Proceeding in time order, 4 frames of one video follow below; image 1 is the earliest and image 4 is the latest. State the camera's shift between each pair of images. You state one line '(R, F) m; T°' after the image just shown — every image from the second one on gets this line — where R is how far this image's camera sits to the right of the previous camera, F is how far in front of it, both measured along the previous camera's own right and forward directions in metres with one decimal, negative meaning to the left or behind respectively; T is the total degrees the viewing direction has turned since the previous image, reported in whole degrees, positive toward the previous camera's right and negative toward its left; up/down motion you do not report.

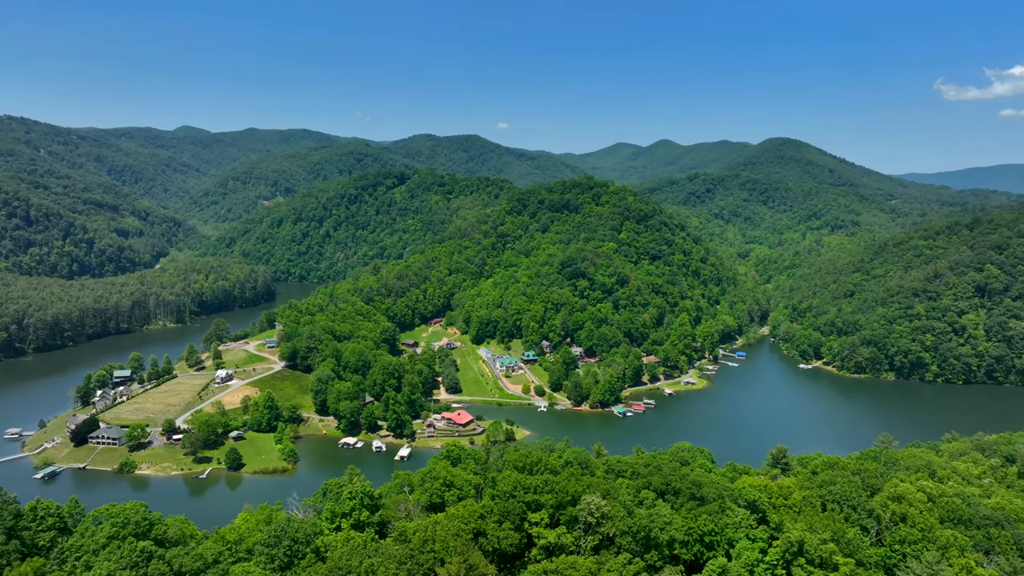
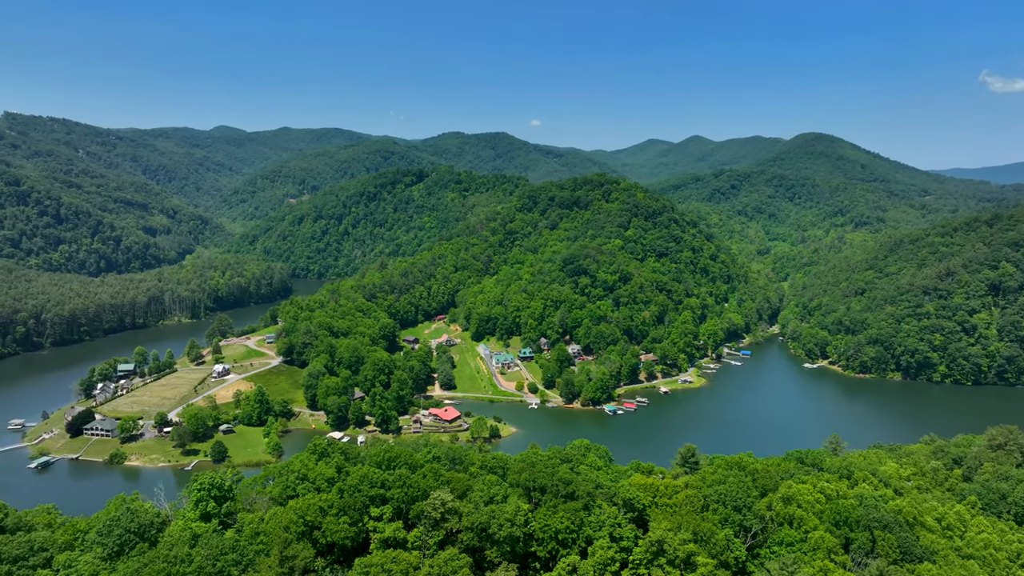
(+3.9, 0.0) m; -2°
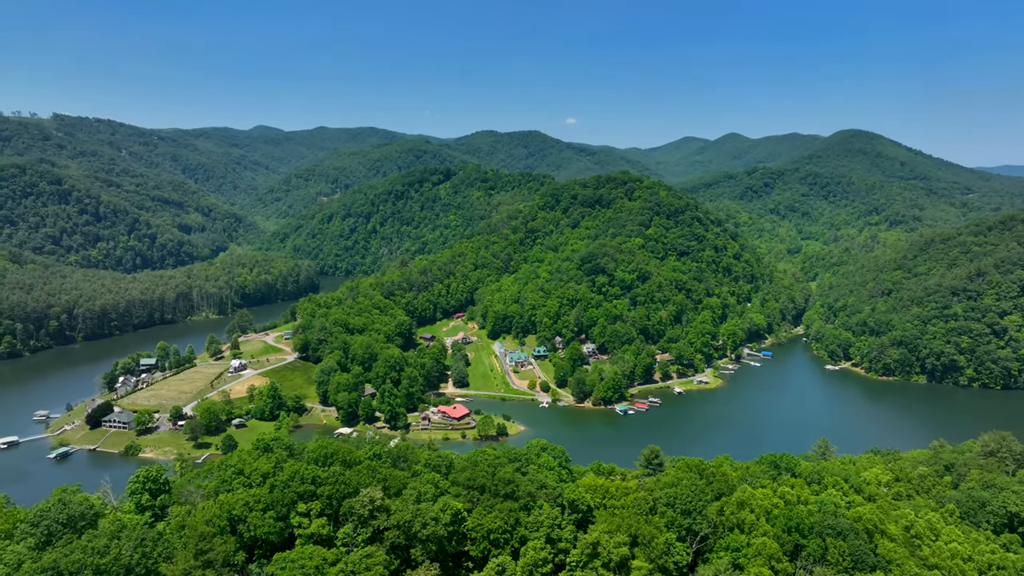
(+2.2, +0.1) m; -3°
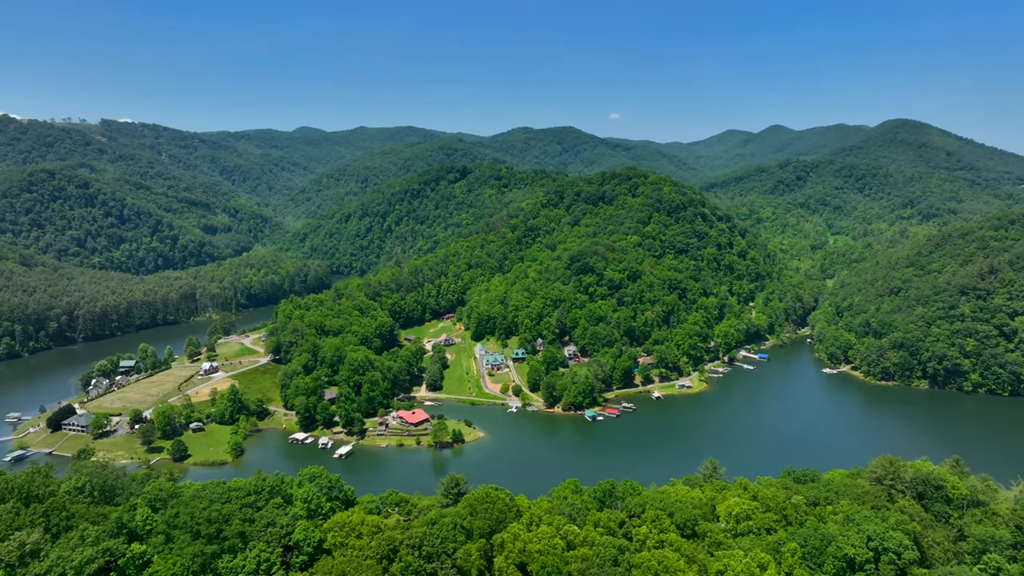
(+7.1, +1.7) m; -2°
